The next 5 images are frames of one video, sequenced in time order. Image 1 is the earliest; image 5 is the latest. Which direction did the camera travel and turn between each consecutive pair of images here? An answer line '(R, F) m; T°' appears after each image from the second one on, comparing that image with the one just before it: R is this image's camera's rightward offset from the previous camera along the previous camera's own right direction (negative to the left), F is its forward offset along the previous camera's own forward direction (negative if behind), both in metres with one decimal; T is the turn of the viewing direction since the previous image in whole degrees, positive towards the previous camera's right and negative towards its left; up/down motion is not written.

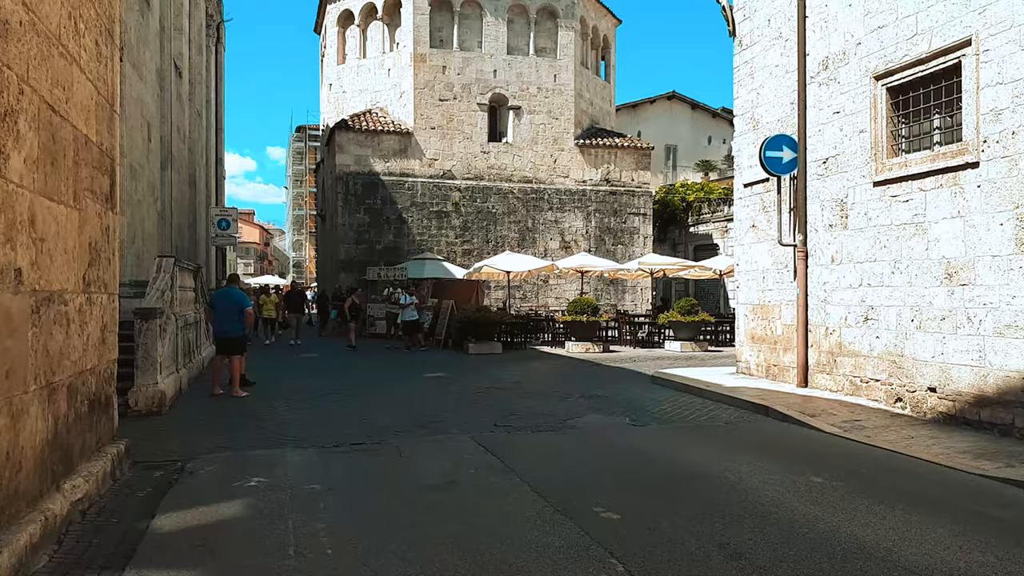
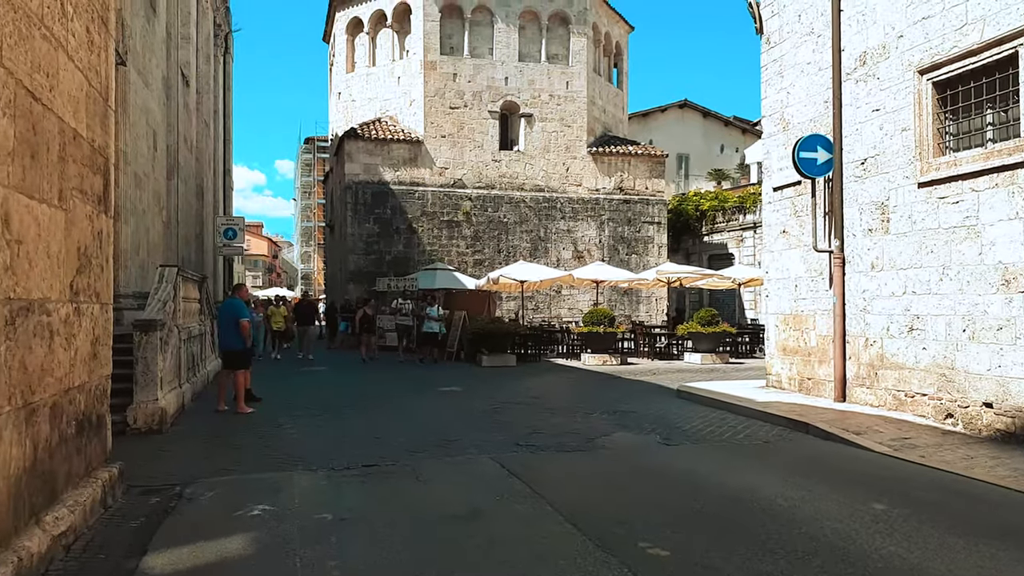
(-0.1, +0.6) m; -1°
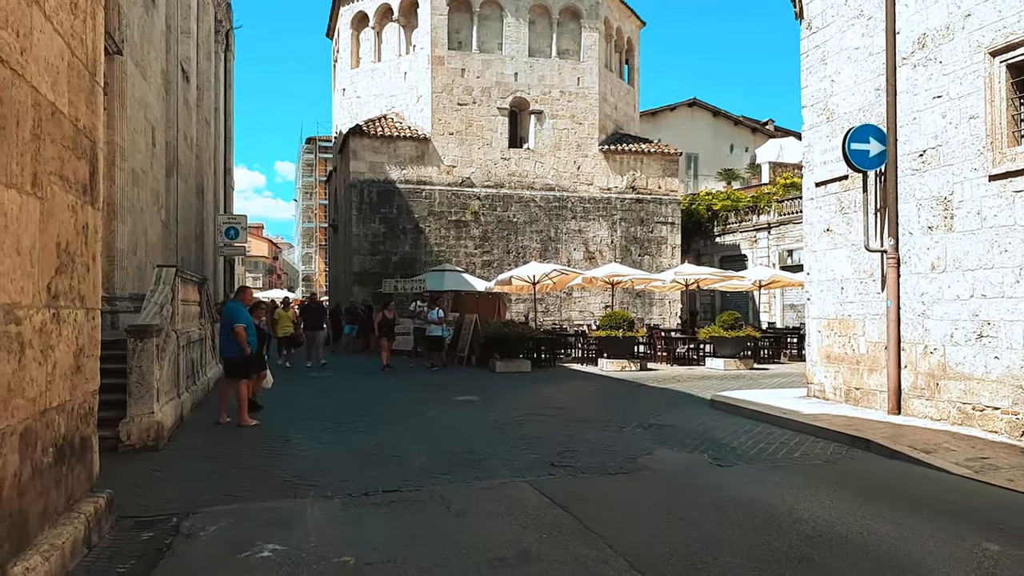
(-0.3, +0.8) m; 0°
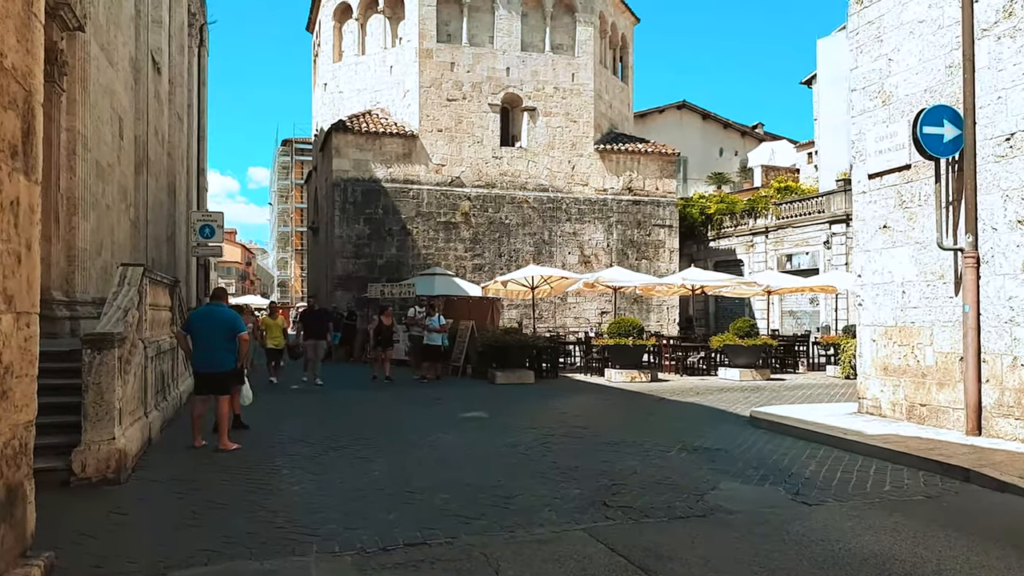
(-0.5, +1.3) m; +2°
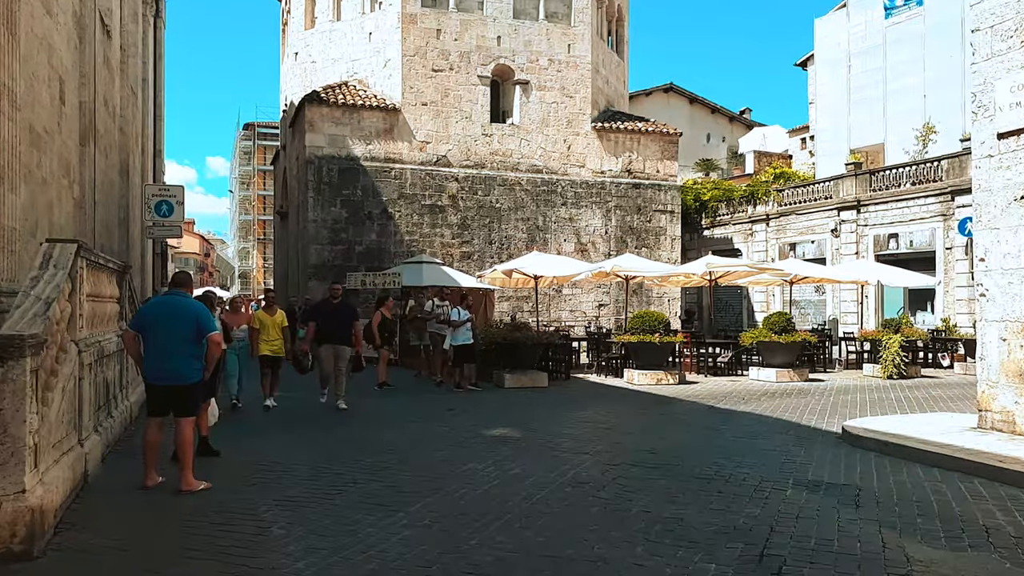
(-0.8, +2.1) m; +3°
